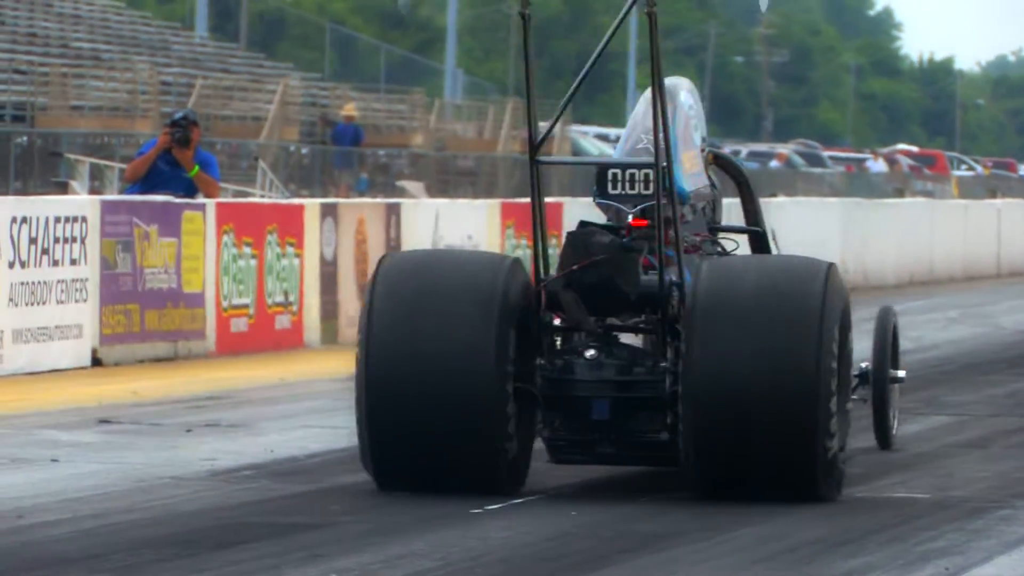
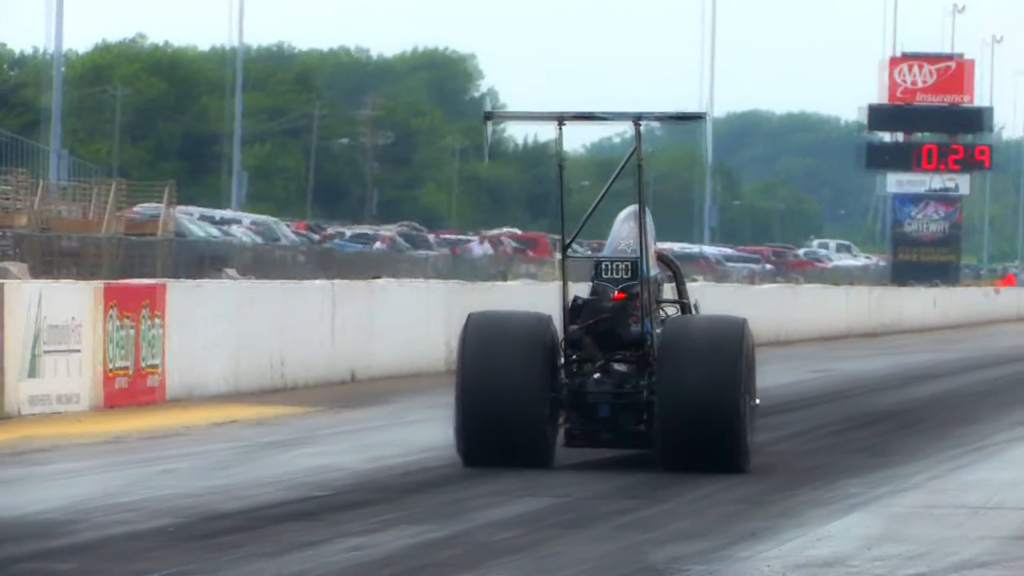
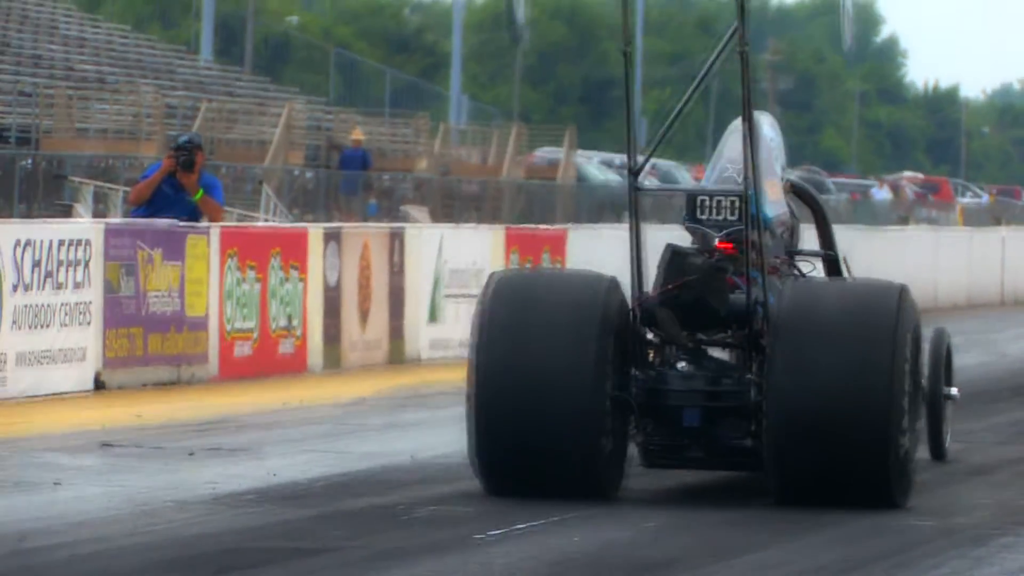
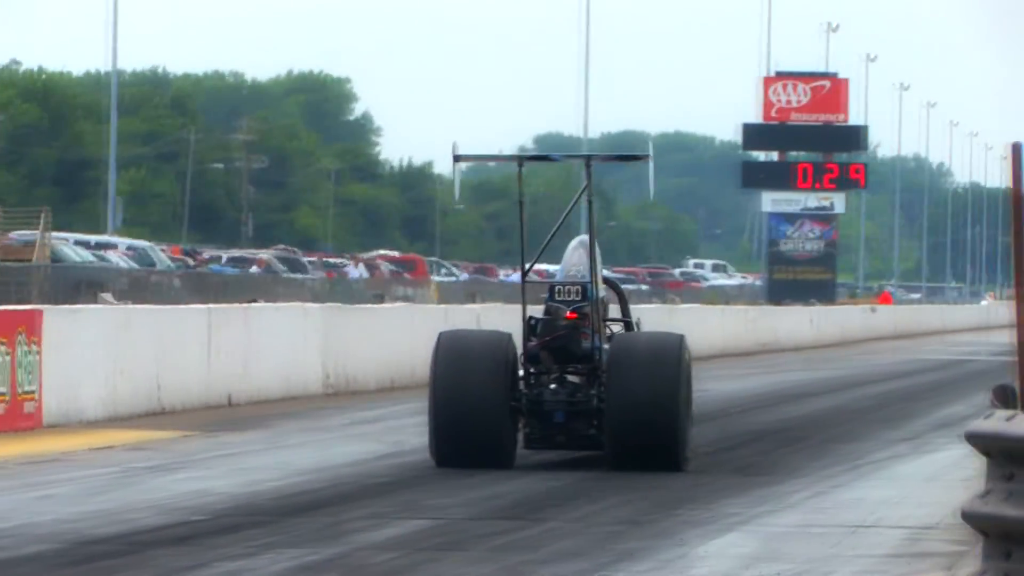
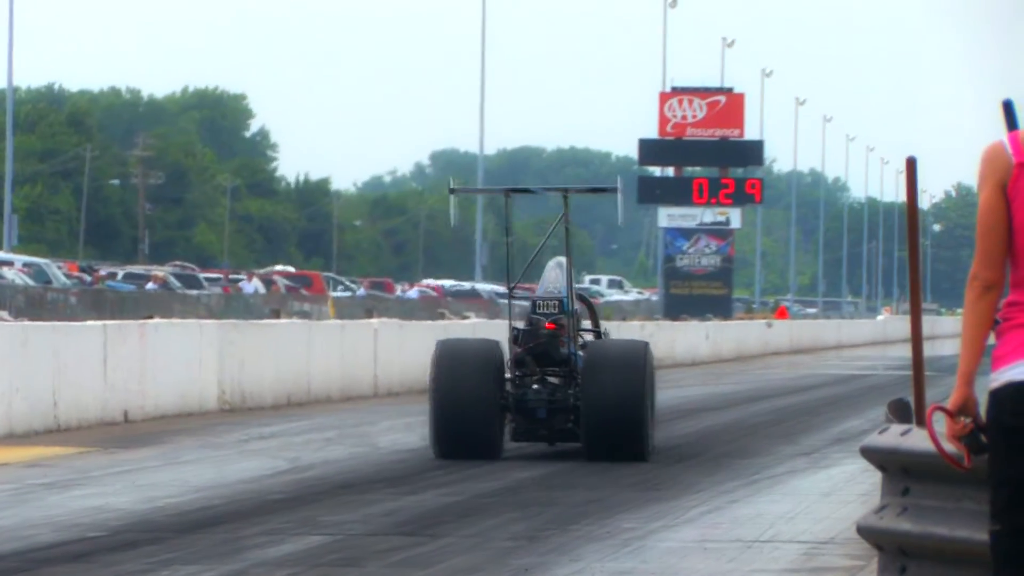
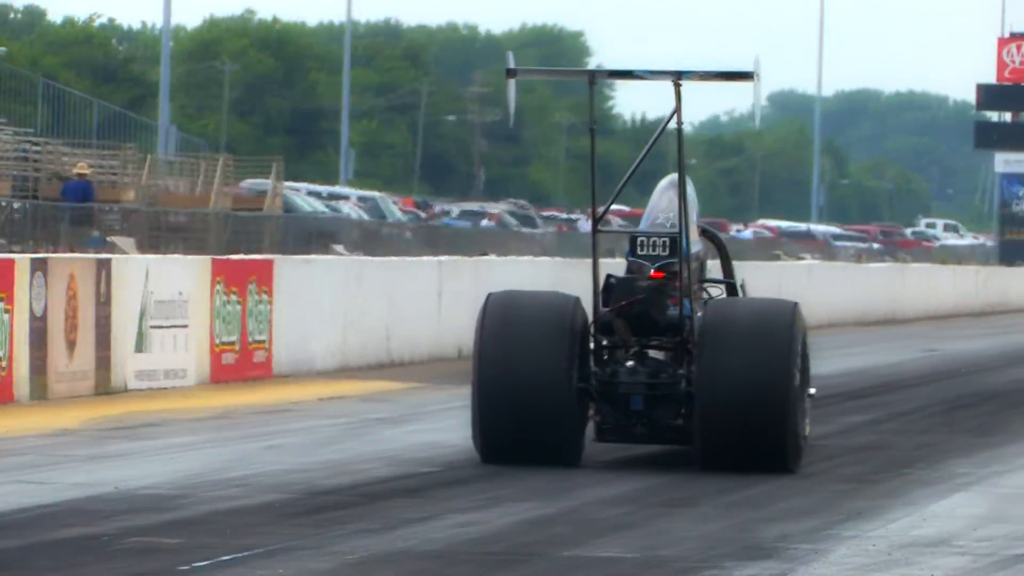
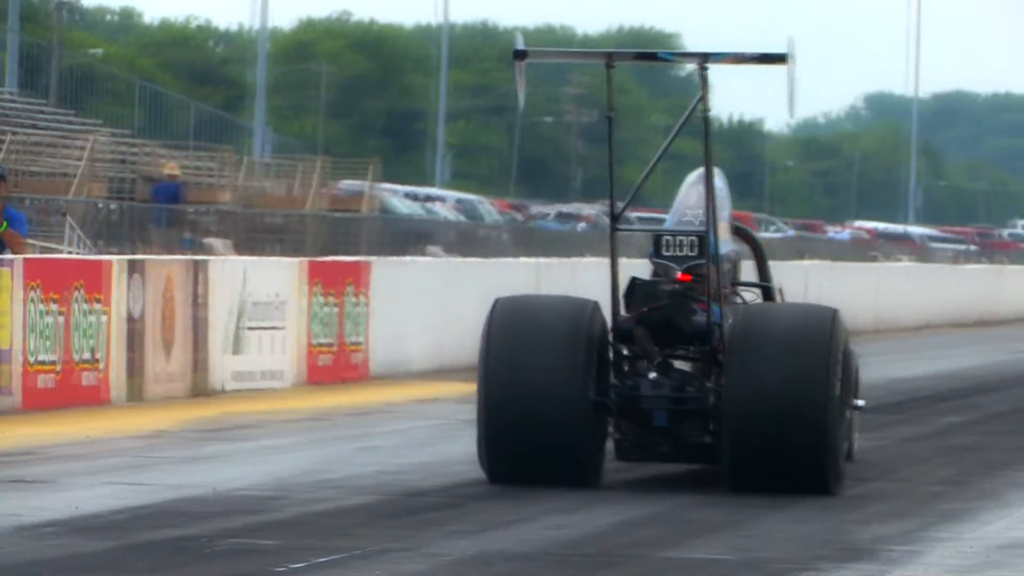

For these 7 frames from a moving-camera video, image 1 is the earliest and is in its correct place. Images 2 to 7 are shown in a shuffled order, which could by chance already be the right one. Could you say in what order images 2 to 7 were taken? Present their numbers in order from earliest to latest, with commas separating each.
3, 7, 6, 2, 4, 5
